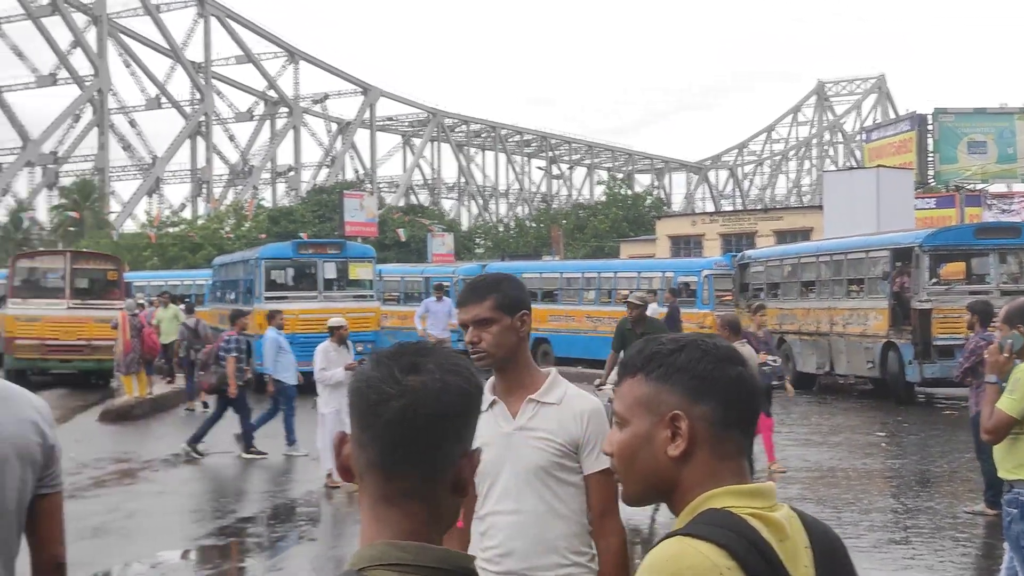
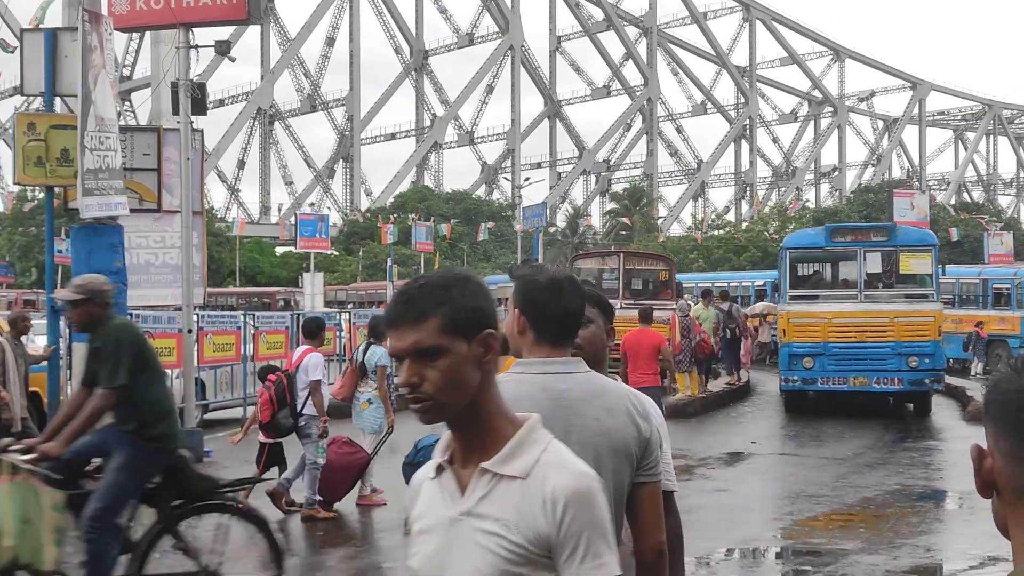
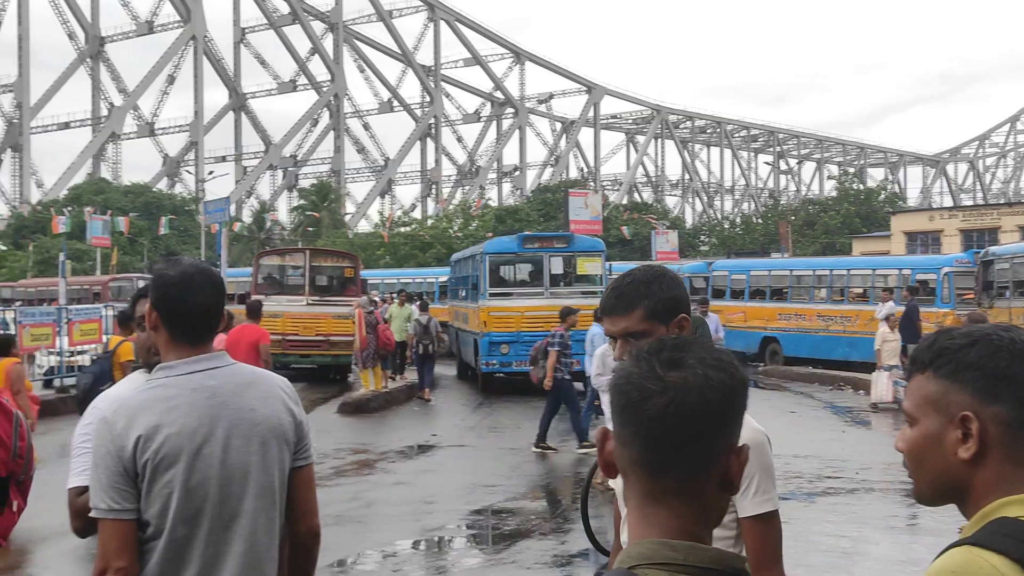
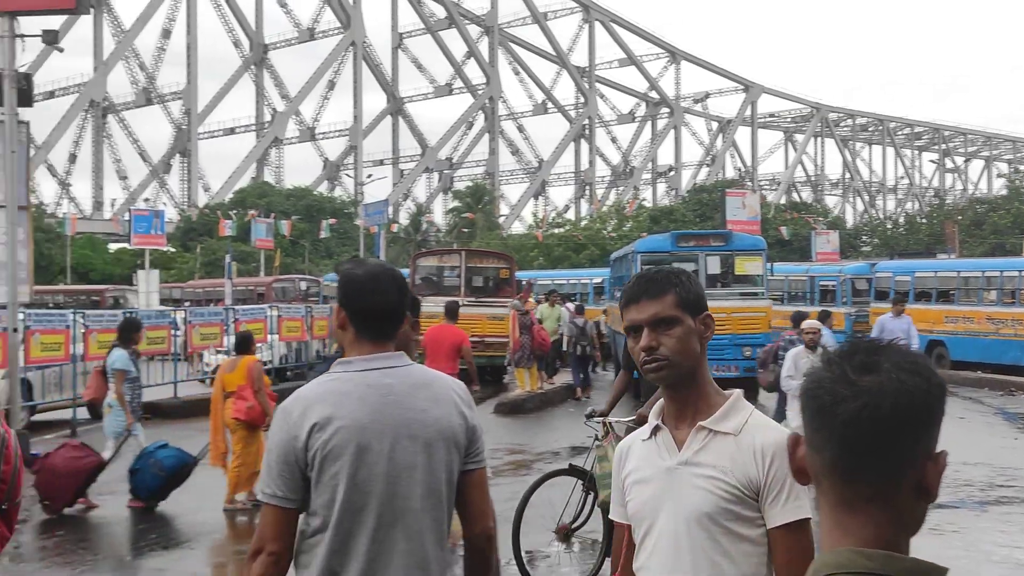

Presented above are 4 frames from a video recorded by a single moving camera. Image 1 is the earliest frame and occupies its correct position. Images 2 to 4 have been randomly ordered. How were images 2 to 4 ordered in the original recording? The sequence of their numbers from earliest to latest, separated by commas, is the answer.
3, 4, 2
